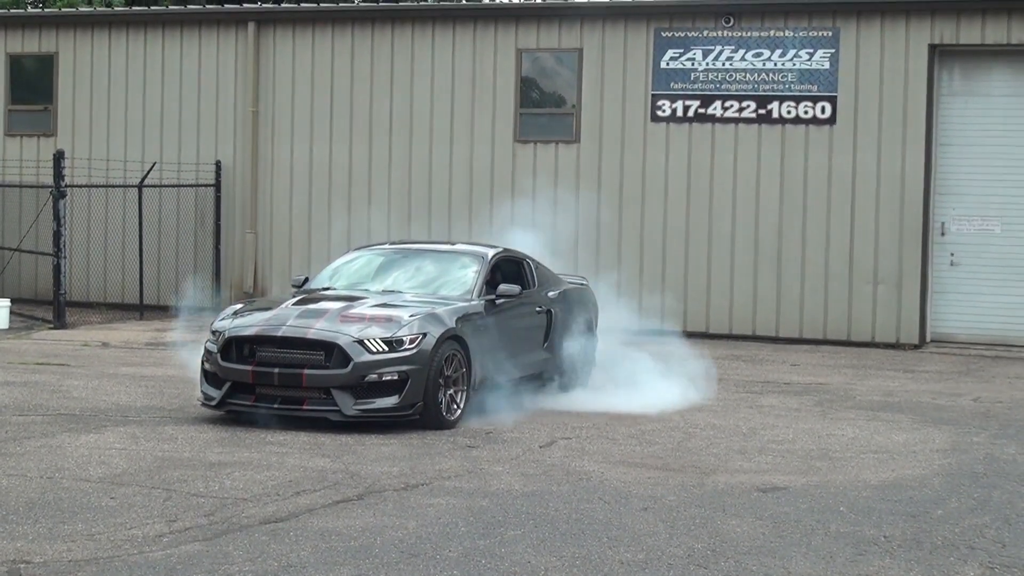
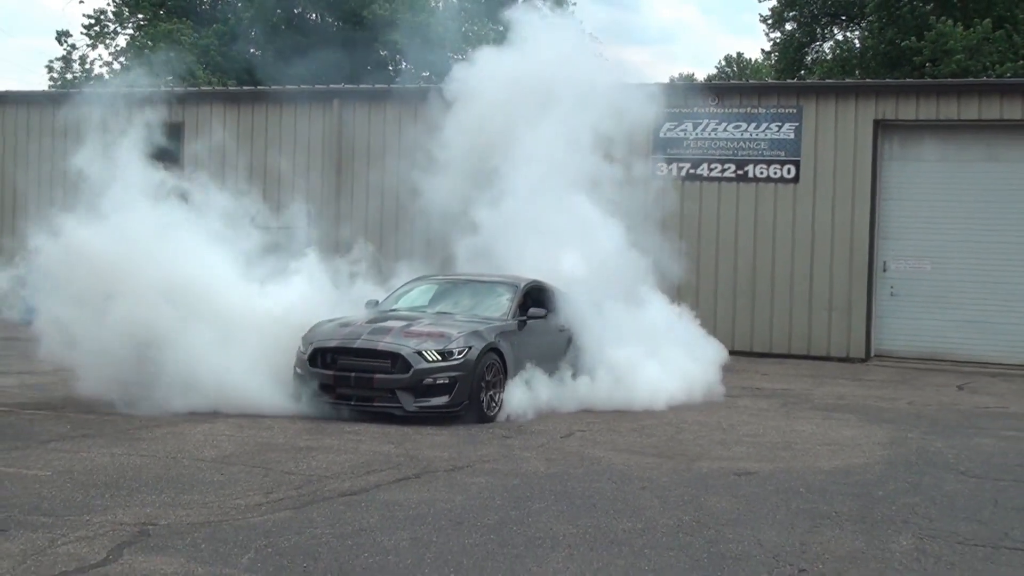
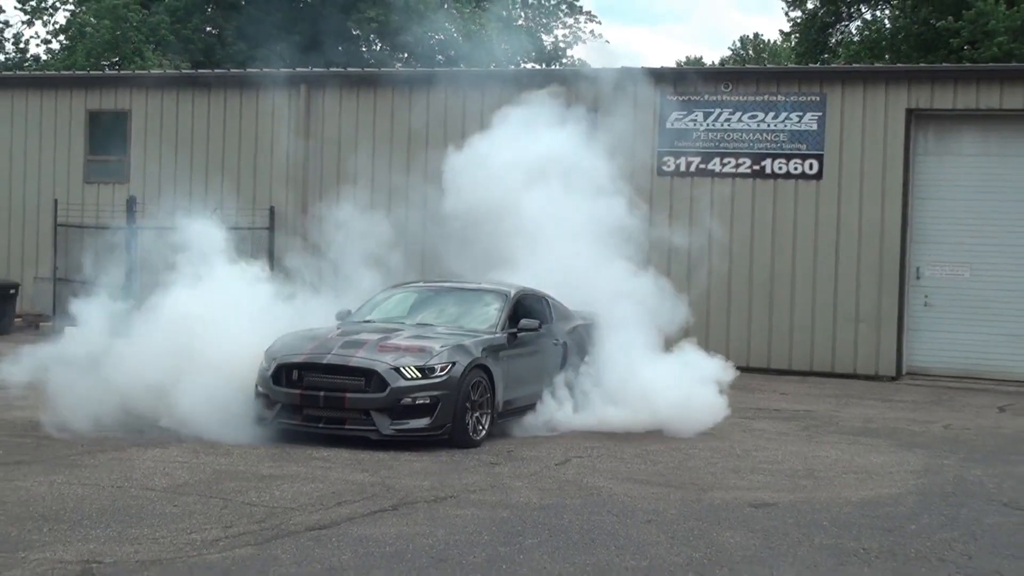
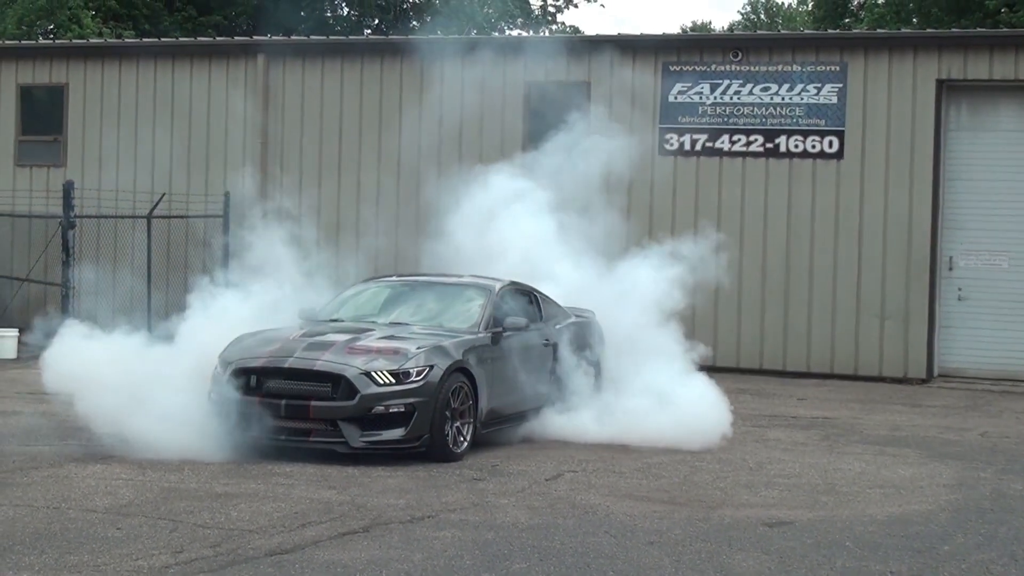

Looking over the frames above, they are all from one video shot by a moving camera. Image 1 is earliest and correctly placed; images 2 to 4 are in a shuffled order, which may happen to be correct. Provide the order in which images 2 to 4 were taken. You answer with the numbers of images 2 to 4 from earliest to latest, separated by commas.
4, 3, 2
